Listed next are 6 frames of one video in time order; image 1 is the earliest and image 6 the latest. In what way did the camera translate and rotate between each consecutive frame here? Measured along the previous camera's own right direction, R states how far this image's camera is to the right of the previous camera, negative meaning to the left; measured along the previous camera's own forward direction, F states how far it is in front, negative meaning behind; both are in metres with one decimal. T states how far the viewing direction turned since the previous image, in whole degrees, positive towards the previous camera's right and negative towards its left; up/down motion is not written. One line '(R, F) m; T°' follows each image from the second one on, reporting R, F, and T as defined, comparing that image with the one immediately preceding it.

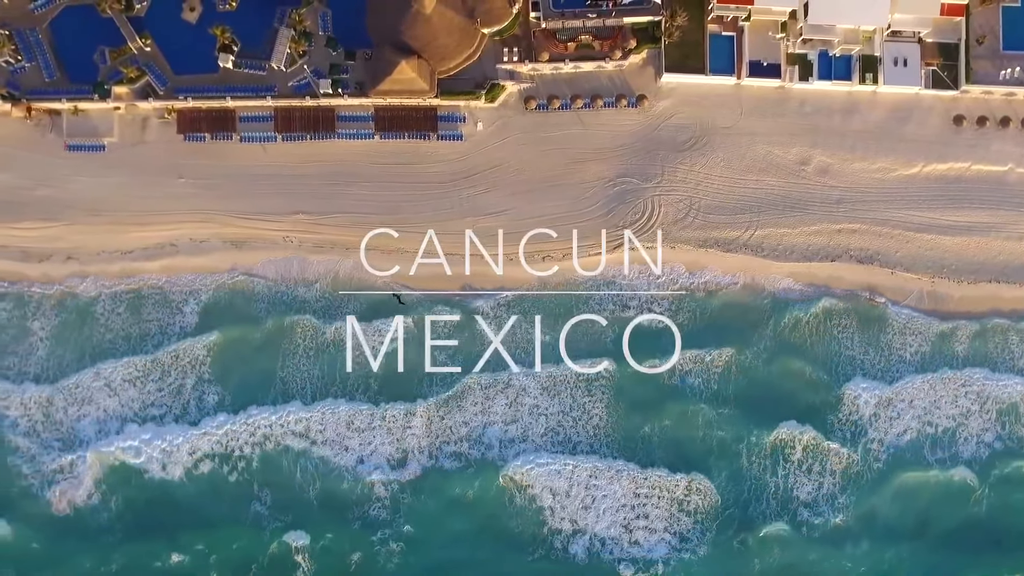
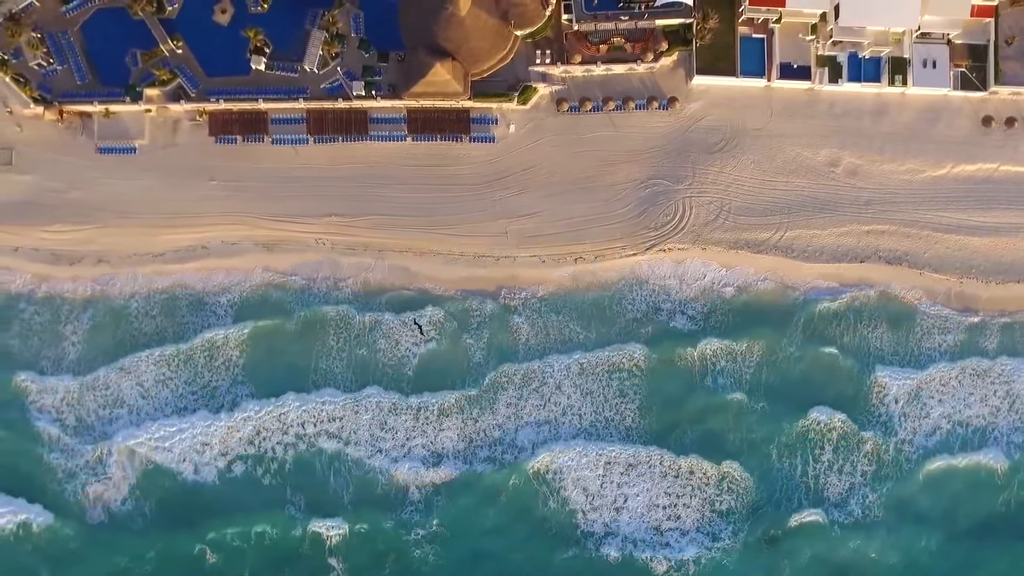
(-1.7, -0.1) m; 0°
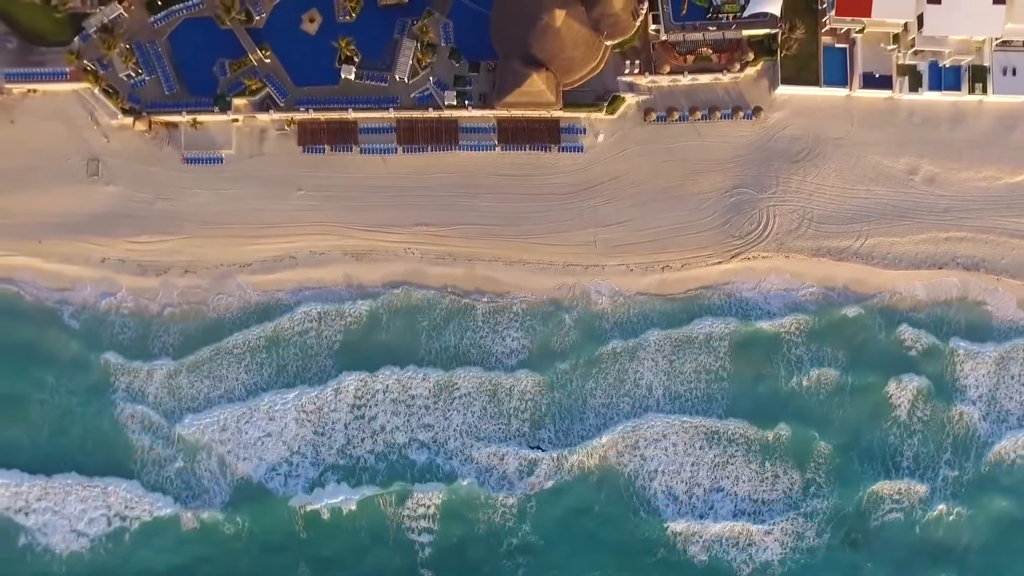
(-4.7, -0.1) m; +1°
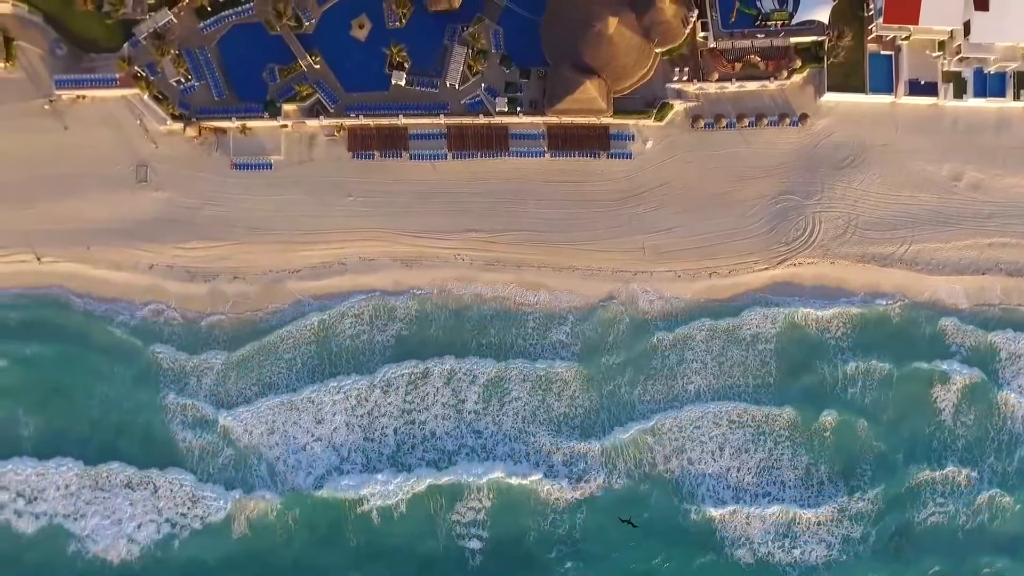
(-2.6, -0.1) m; 0°
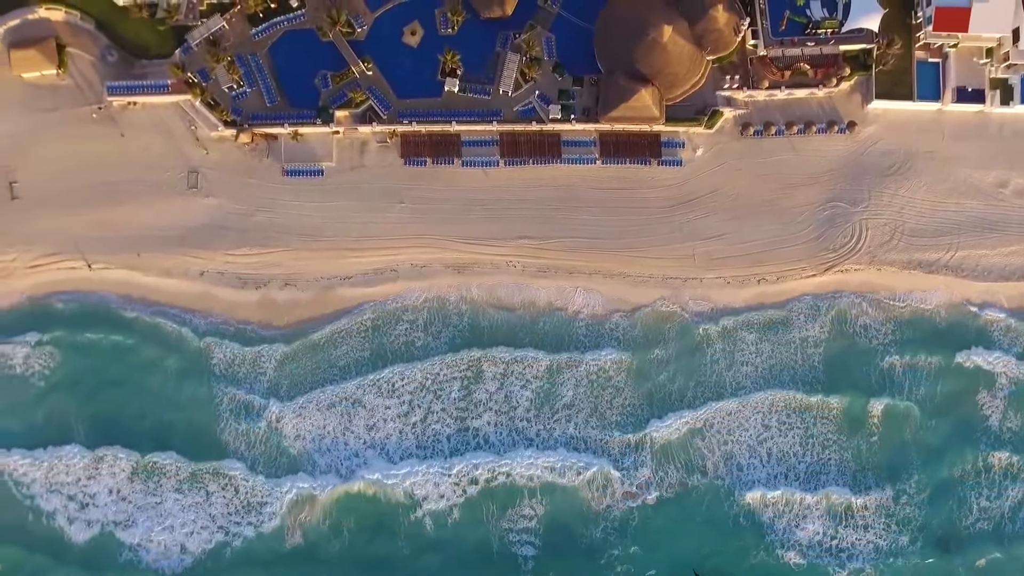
(-2.7, 0.0) m; 0°
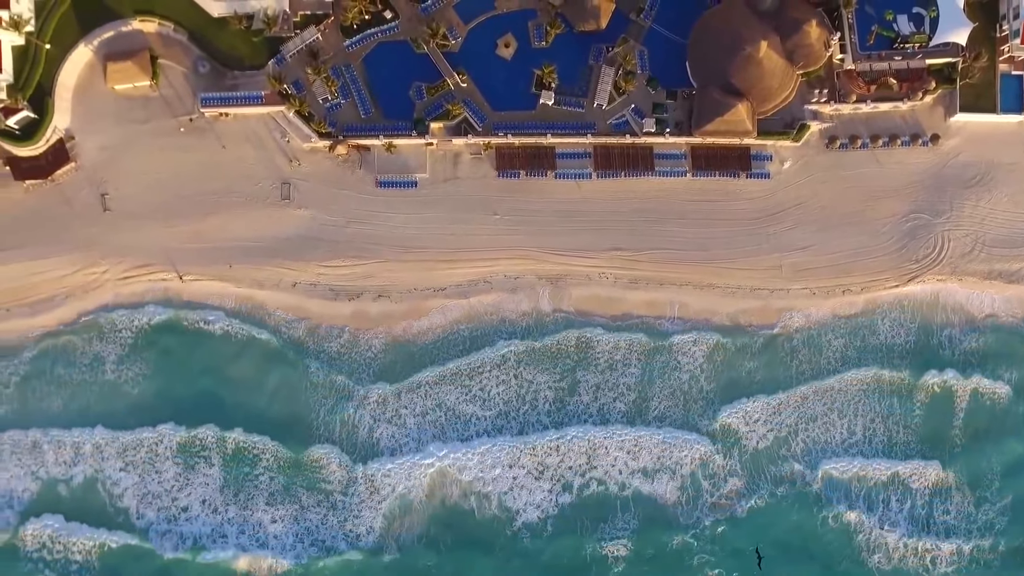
(-4.8, -0.1) m; +1°
